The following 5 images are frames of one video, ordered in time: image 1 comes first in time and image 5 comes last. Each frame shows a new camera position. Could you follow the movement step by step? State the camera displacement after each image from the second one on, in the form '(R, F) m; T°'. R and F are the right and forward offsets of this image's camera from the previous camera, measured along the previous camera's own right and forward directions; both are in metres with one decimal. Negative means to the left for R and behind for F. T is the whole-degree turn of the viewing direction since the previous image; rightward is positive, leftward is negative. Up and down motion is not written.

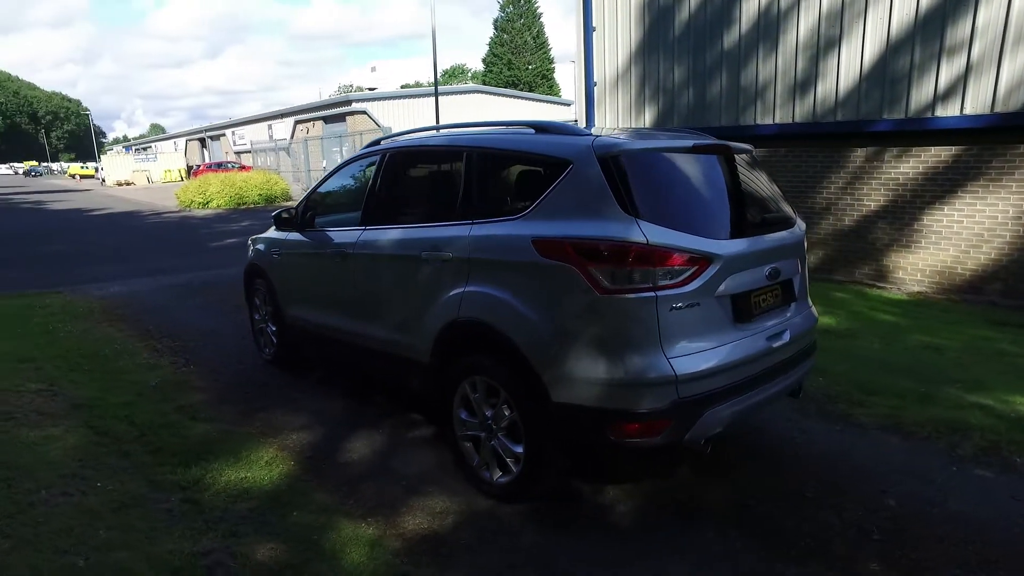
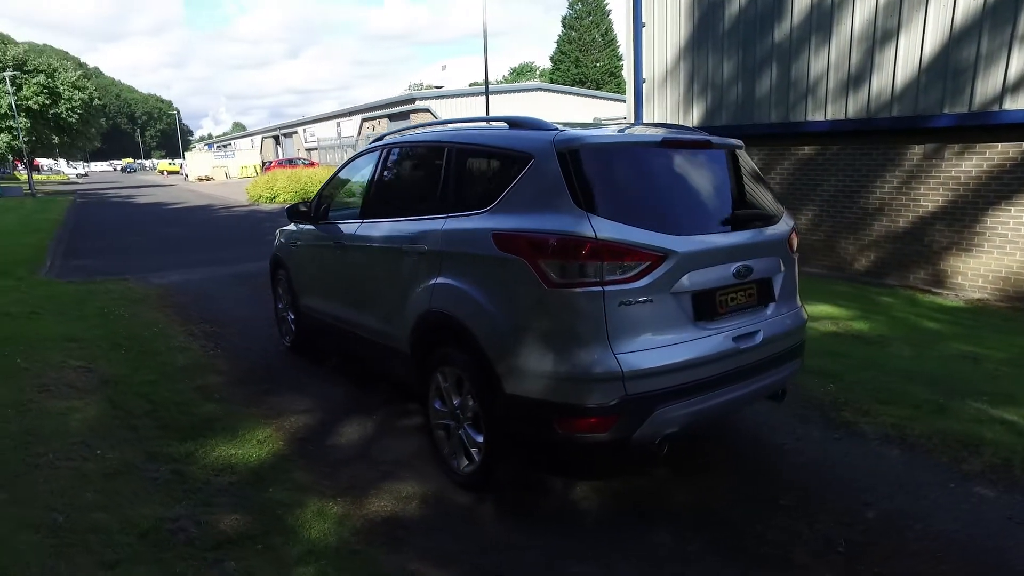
(+0.6, 0.0) m; -6°
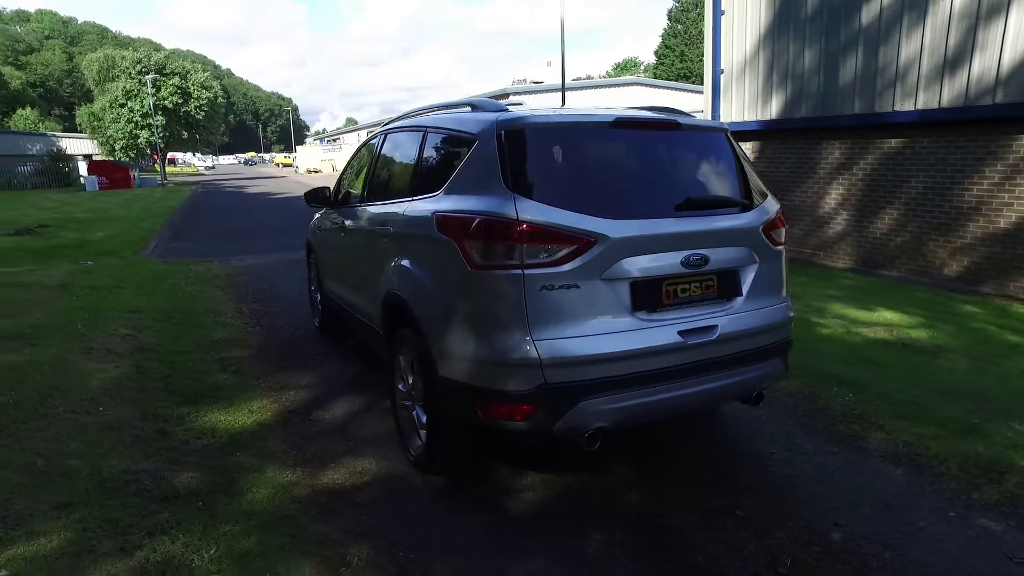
(+0.9, +0.1) m; -9°
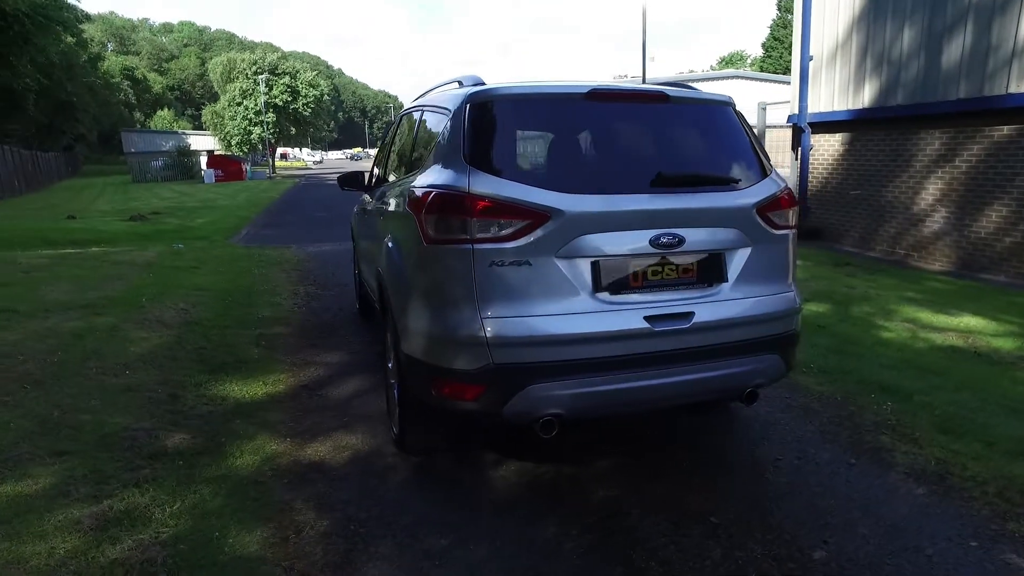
(+0.7, +0.2) m; -9°
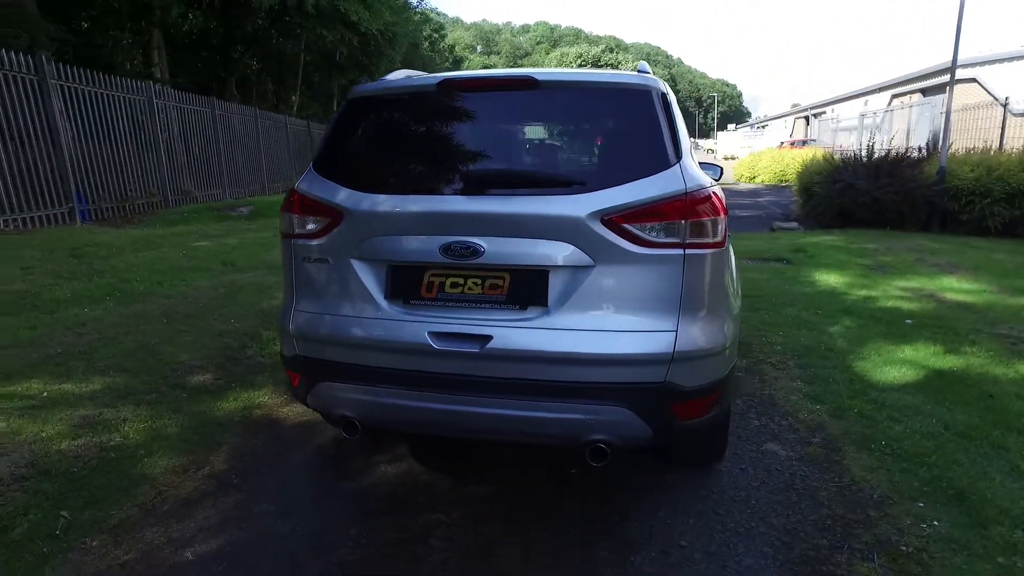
(+2.2, +0.8) m; -29°
